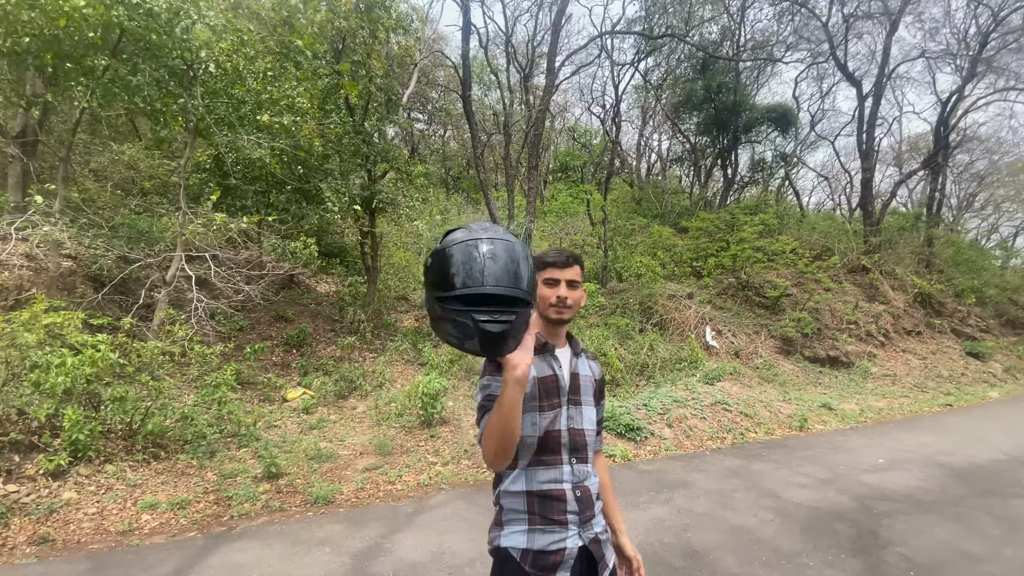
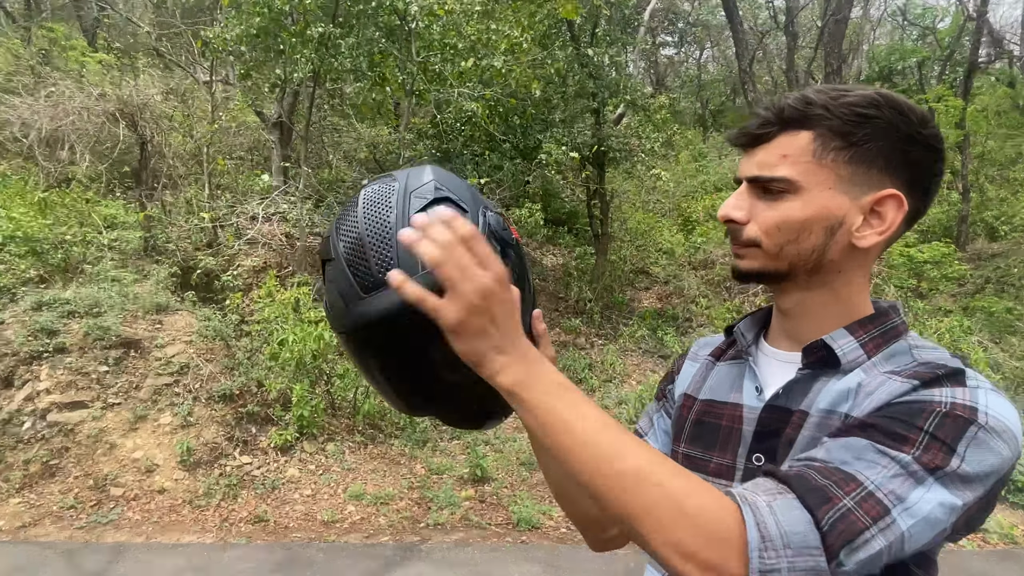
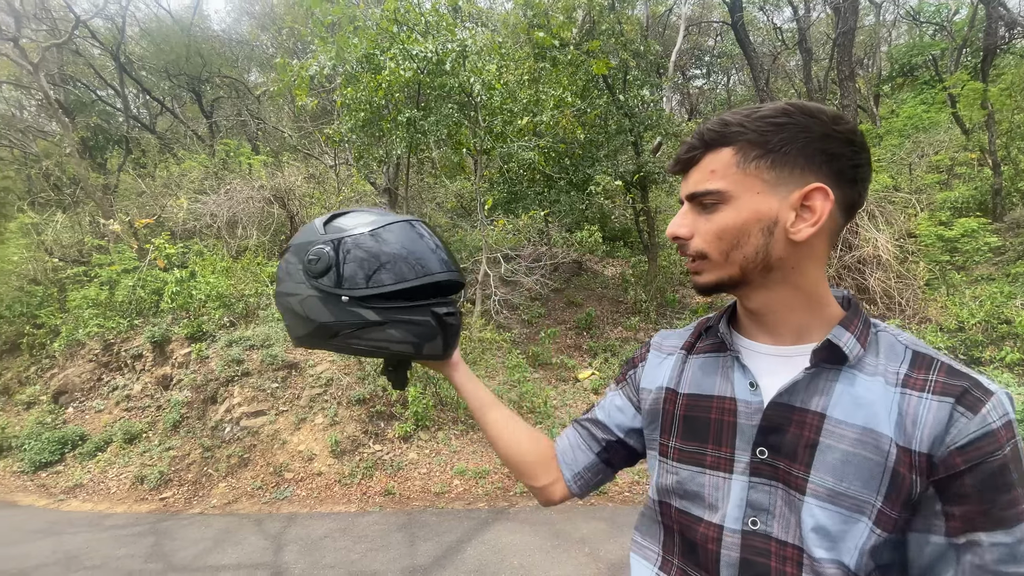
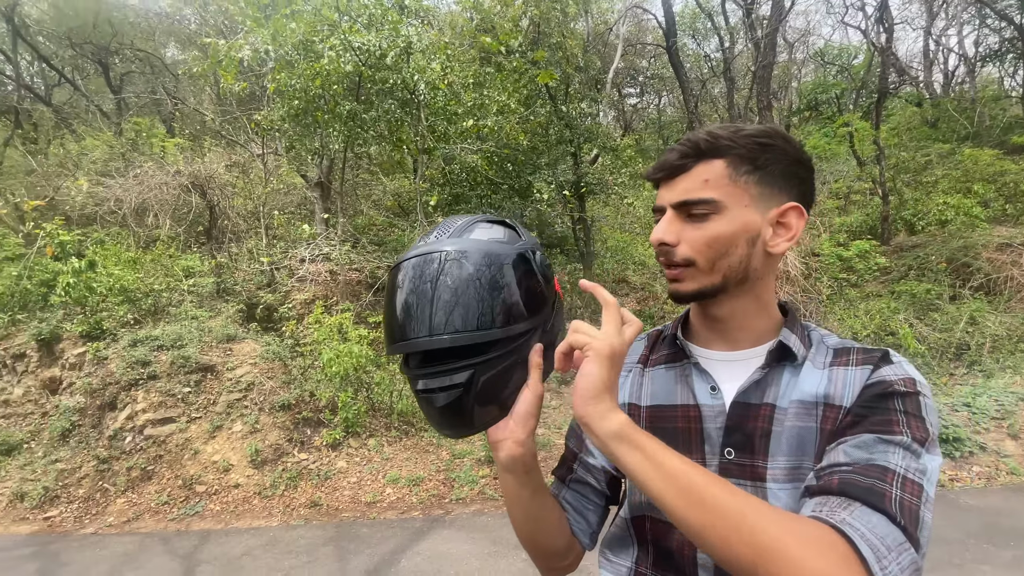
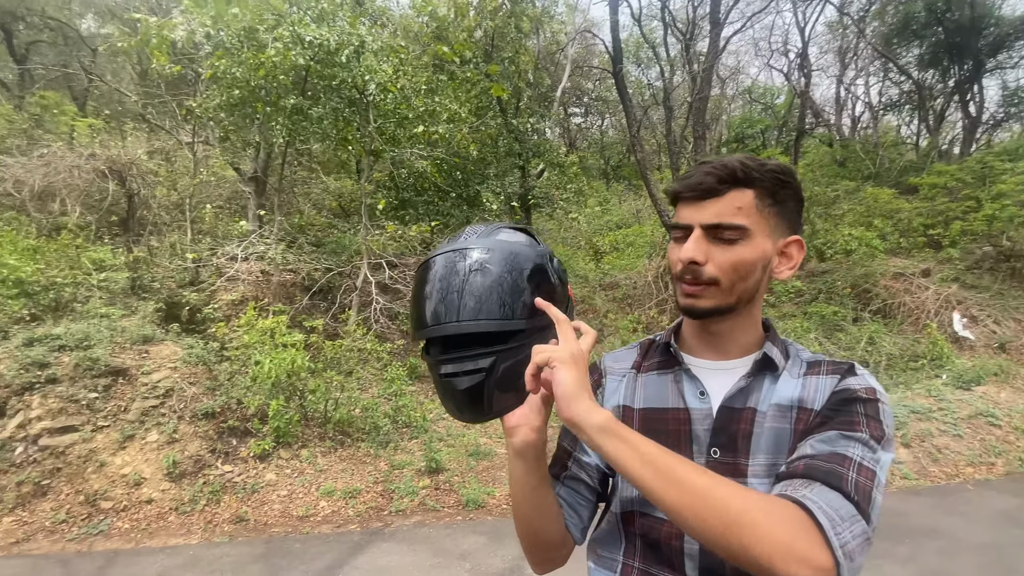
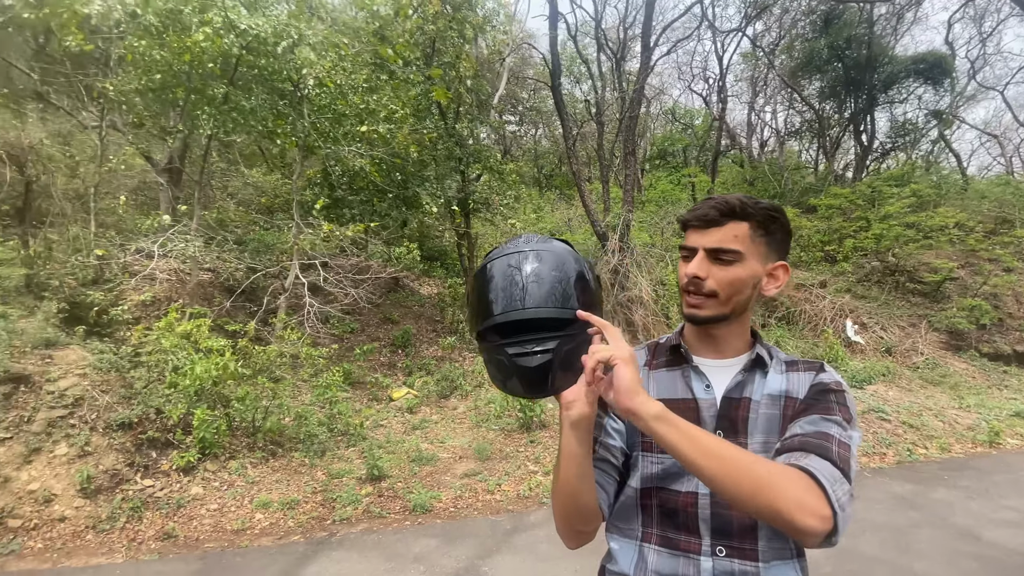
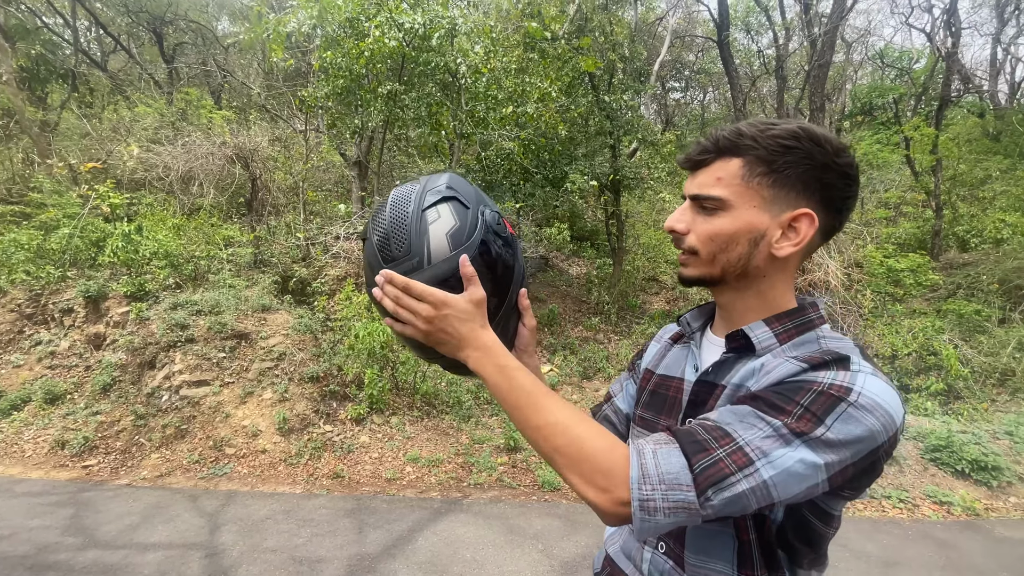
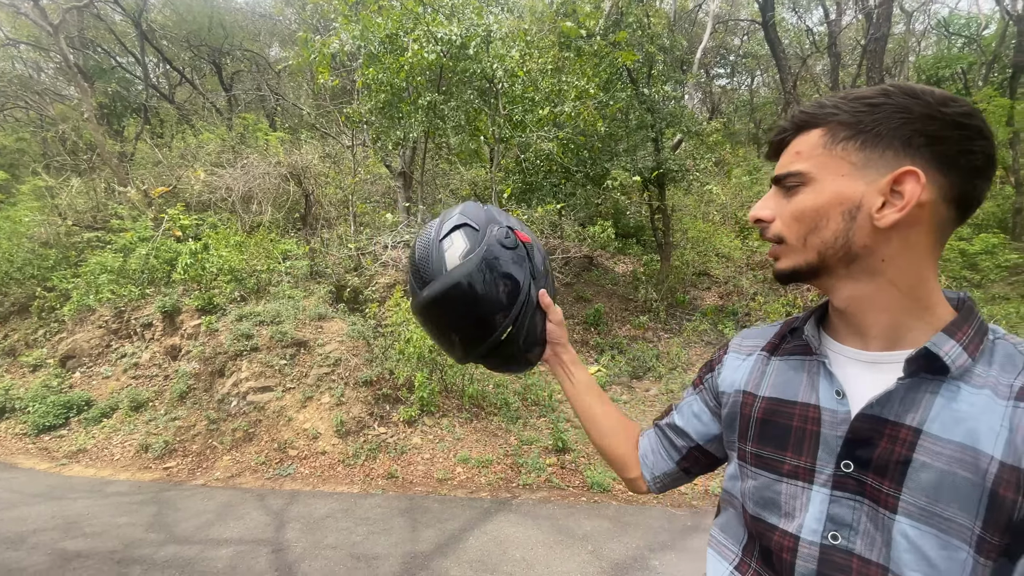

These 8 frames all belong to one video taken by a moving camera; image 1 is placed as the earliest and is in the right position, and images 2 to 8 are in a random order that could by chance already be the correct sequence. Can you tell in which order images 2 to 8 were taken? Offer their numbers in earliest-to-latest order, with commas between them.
6, 5, 4, 3, 8, 7, 2
